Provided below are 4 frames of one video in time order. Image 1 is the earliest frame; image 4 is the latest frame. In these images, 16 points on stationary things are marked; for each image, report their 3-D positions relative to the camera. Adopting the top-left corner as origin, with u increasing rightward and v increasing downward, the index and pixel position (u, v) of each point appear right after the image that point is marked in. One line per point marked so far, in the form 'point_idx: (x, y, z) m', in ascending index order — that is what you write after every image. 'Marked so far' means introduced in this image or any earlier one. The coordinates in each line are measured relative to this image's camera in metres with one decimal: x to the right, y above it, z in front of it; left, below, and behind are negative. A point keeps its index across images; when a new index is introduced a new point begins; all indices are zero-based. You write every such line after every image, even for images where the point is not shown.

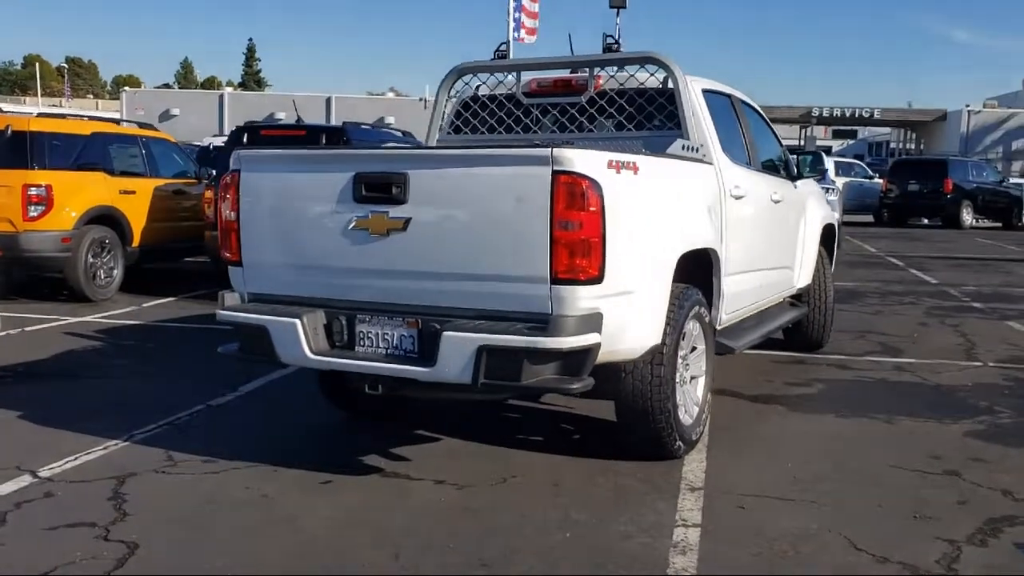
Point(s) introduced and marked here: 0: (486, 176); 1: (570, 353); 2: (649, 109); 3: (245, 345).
0: (-0.1, +0.5, +4.7) m
1: (+0.3, -0.3, +4.7) m
2: (+0.9, +1.2, +6.6) m
3: (-1.5, -0.3, +5.4) m
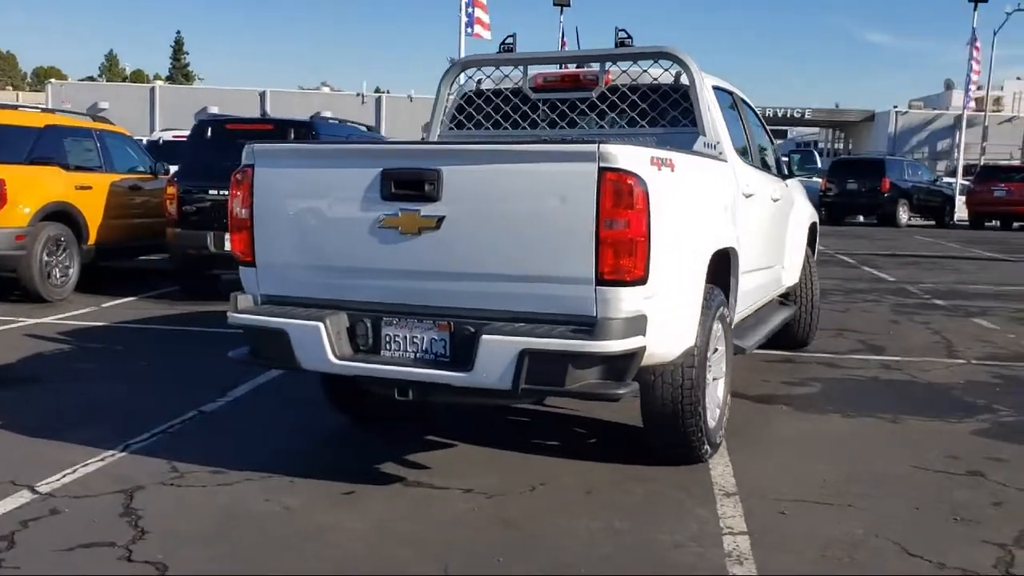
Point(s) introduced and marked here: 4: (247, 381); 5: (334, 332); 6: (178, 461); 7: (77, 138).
0: (+0.1, +0.5, +4.5) m
1: (+0.5, -0.3, +4.5) m
2: (+1.0, +1.2, +6.4) m
3: (-1.3, -0.3, +5.1) m
4: (-2.0, -0.7, +7.5) m
5: (-0.9, -0.2, +4.9) m
6: (-1.9, -1.0, +5.6) m
7: (-5.7, +2.0, +12.9) m
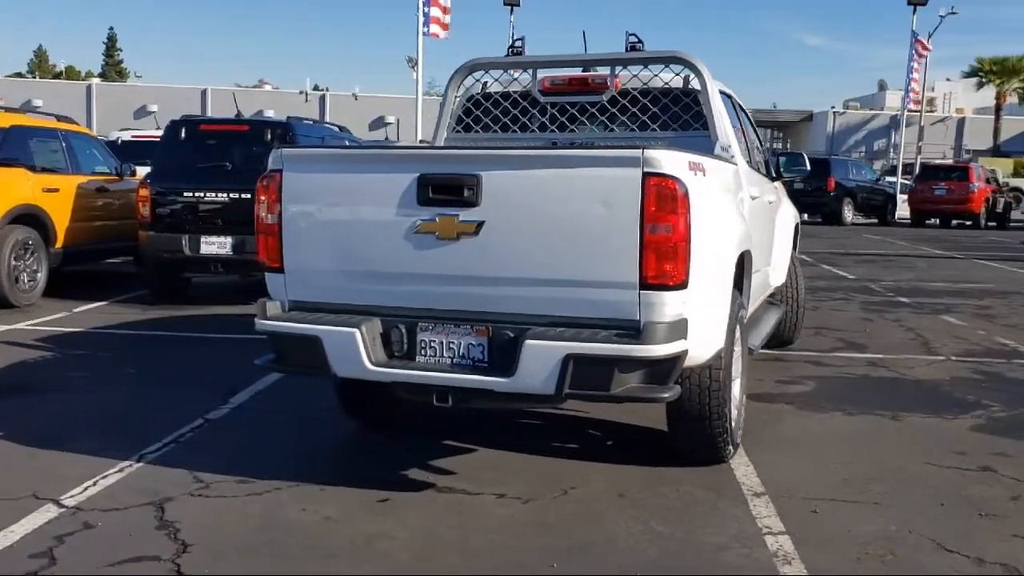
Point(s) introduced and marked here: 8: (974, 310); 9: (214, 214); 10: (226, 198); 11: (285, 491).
0: (+0.3, +0.5, +4.5) m
1: (+0.7, -0.3, +4.5) m
2: (+1.1, +1.2, +6.5) m
3: (-1.1, -0.3, +5.1) m
4: (-2.0, -0.8, +7.4) m
5: (-0.7, -0.2, +4.9) m
6: (-1.8, -1.0, +5.5) m
7: (-6.0, +1.9, +12.5) m
8: (+6.4, -0.3, +13.7) m
9: (-3.5, +0.9, +11.7) m
10: (-3.4, +1.1, +11.6) m
11: (-1.2, -1.0, +5.1) m
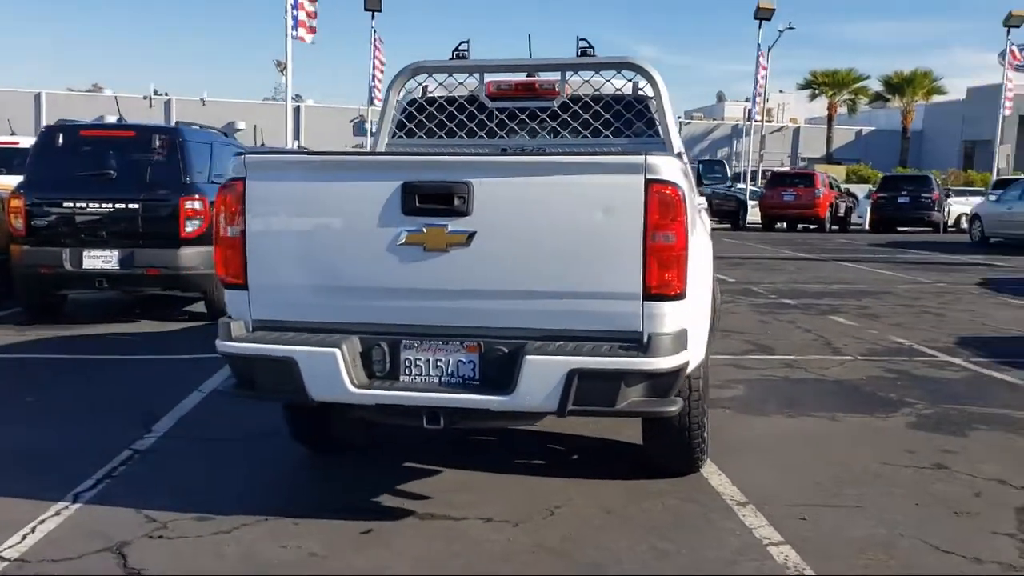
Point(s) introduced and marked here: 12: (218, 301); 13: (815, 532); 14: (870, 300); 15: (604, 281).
0: (+0.2, +0.5, +4.4) m
1: (+0.7, -0.4, +4.4) m
2: (+0.7, +1.1, +6.4) m
3: (-1.2, -0.4, +4.7) m
4: (-2.4, -0.9, +6.9) m
5: (-0.7, -0.3, +4.5) m
6: (-1.9, -1.1, +5.0) m
7: (-7.1, +1.7, +11.3) m
8: (+5.0, -0.3, +14.3) m
9: (-4.6, +0.7, +10.8) m
10: (-4.4, +0.9, +10.8) m
11: (-1.2, -1.1, +4.7) m
12: (-3.5, -0.2, +11.5) m
13: (+1.5, -1.2, +4.8) m
14: (+5.7, -0.2, +15.5) m
15: (+0.4, 0.0, +4.4) m
